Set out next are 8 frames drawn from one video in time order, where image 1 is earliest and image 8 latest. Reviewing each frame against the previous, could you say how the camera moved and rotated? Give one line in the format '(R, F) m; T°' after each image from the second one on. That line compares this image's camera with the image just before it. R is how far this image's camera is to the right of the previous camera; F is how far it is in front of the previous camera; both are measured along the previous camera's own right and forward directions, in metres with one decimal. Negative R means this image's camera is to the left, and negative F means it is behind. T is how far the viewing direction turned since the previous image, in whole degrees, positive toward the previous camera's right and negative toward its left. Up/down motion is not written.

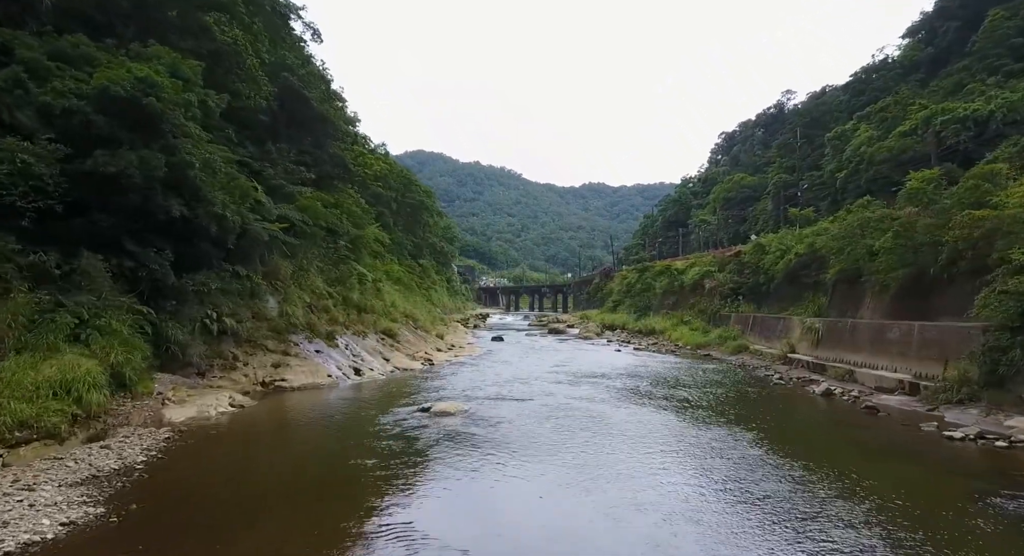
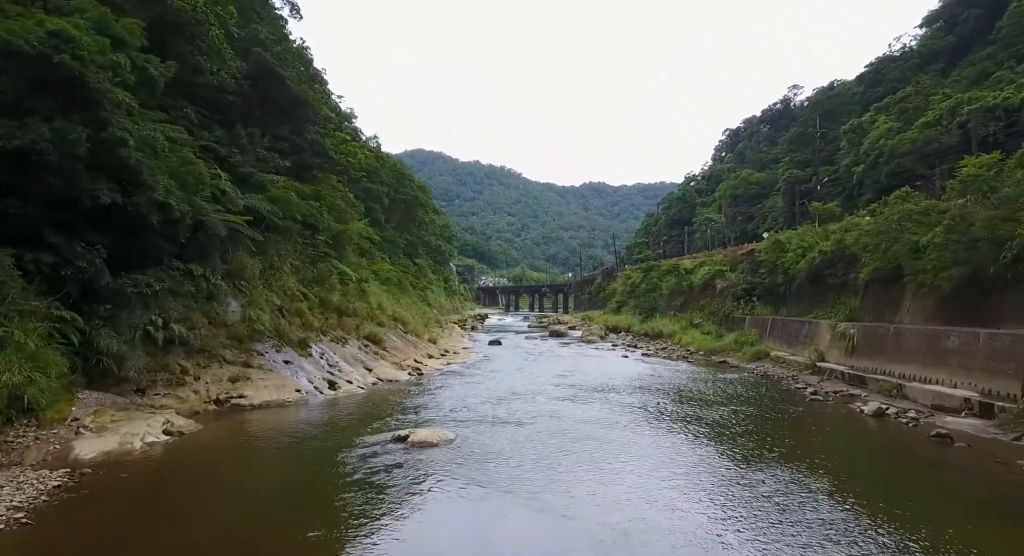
(+0.1, +2.3) m; 0°
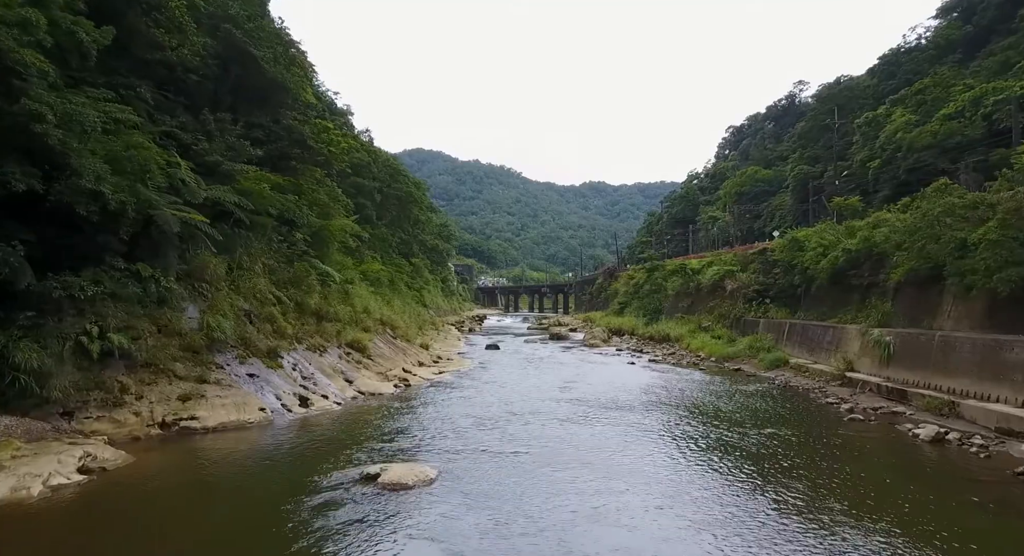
(+0.1, +2.0) m; 0°
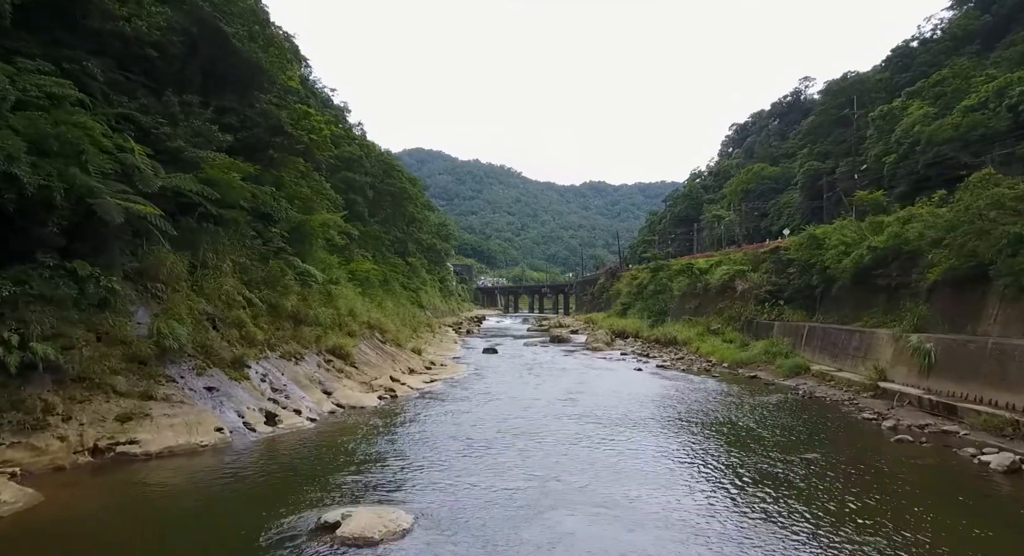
(+0.1, +1.8) m; 0°
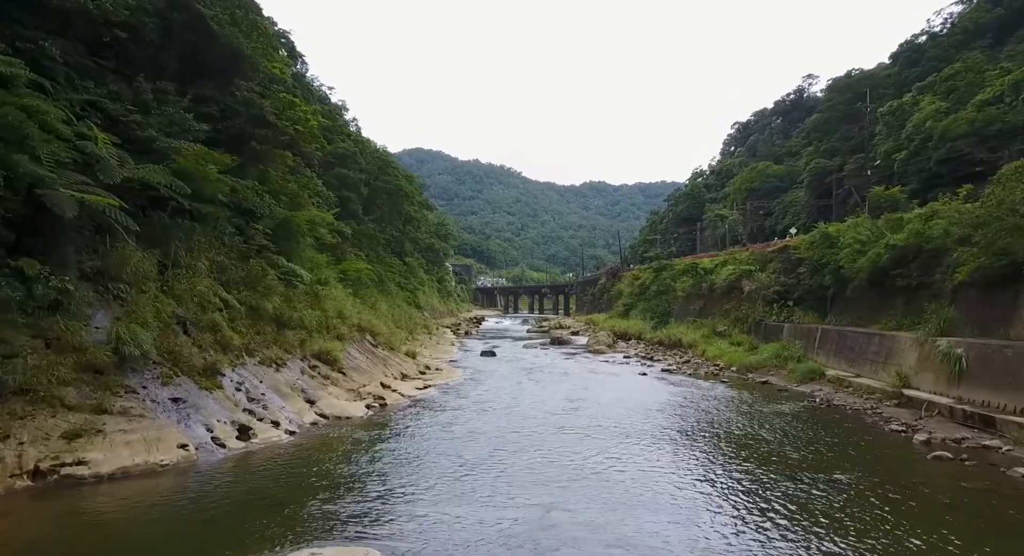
(+0.1, +1.1) m; 0°
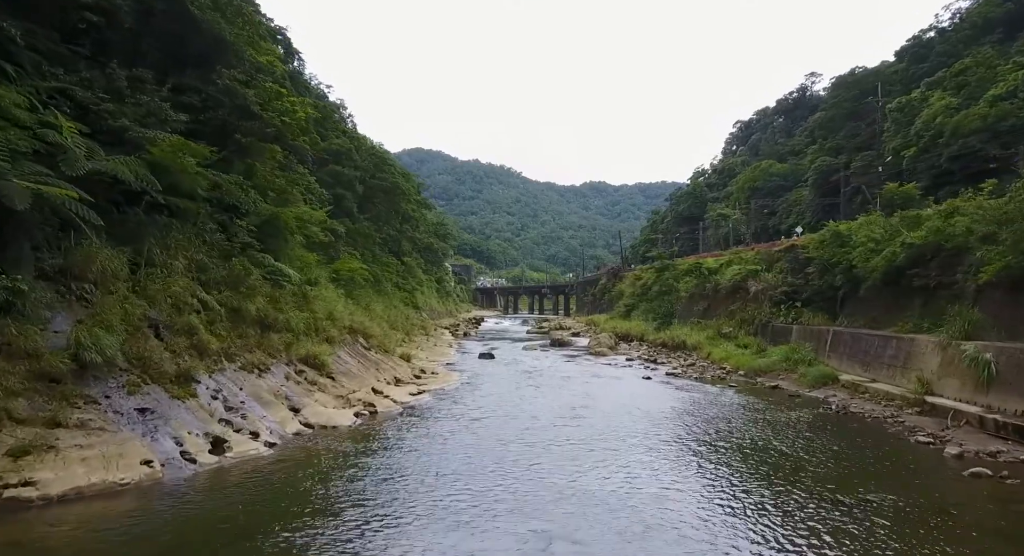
(0.0, +0.9) m; 0°
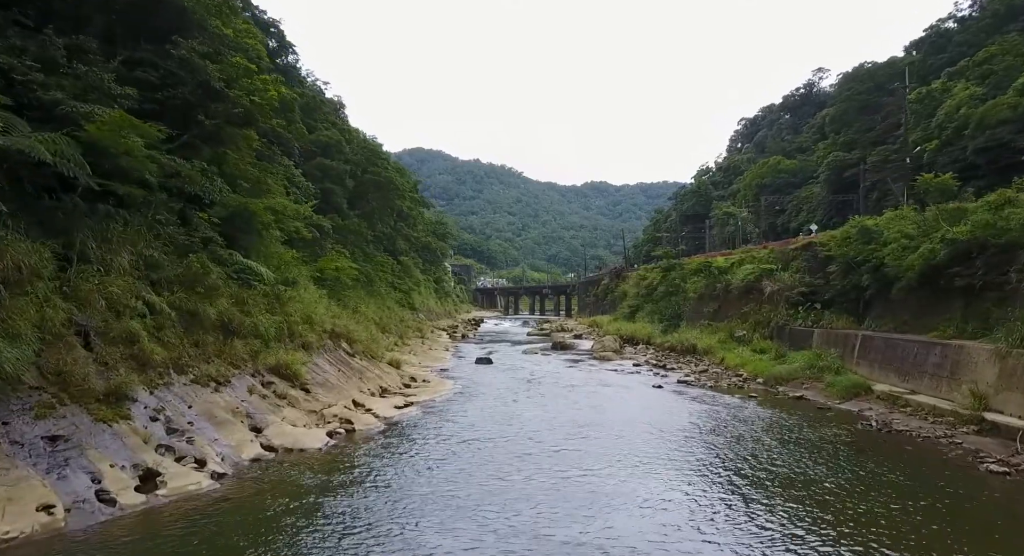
(+0.1, +1.9) m; 0°
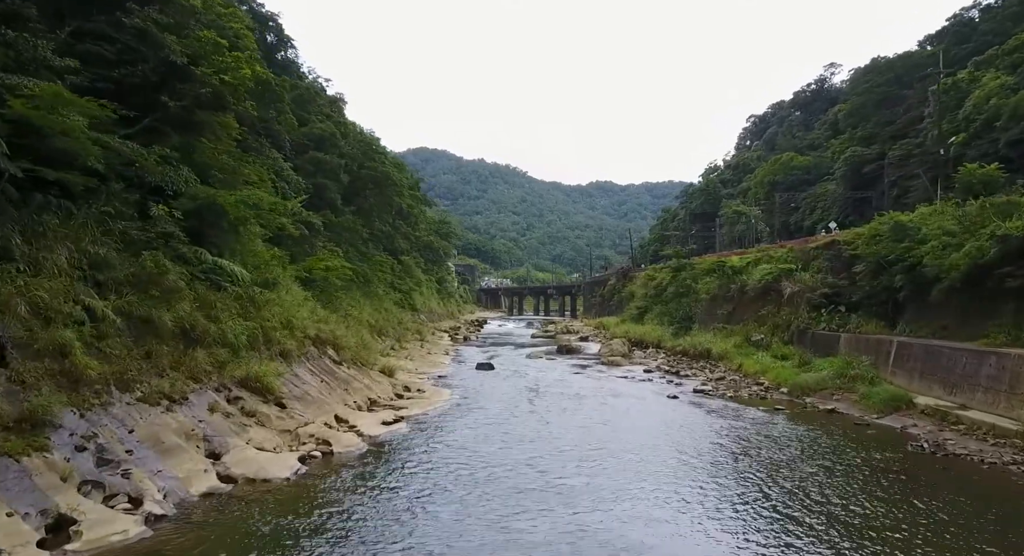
(+0.1, +1.7) m; 0°
